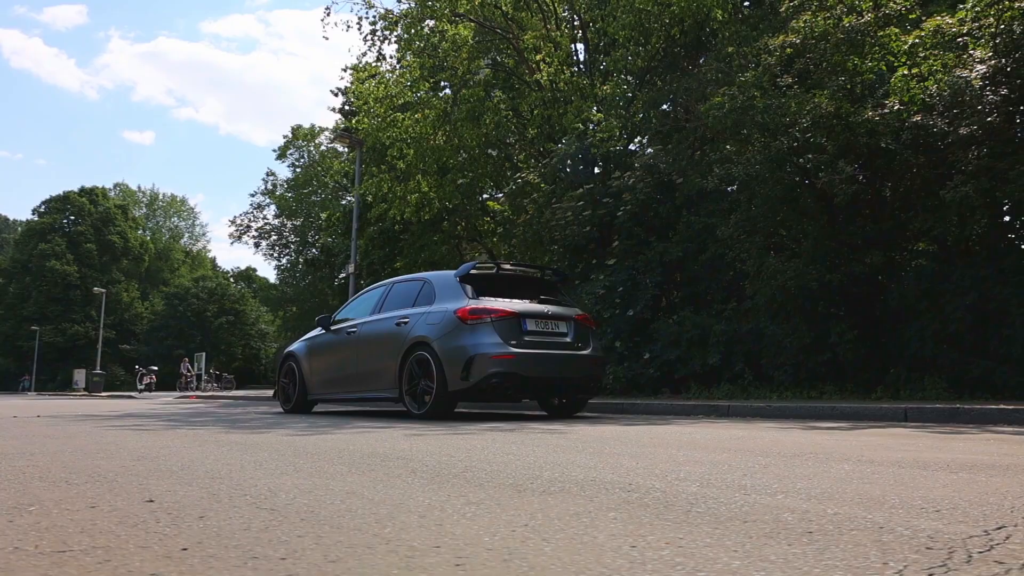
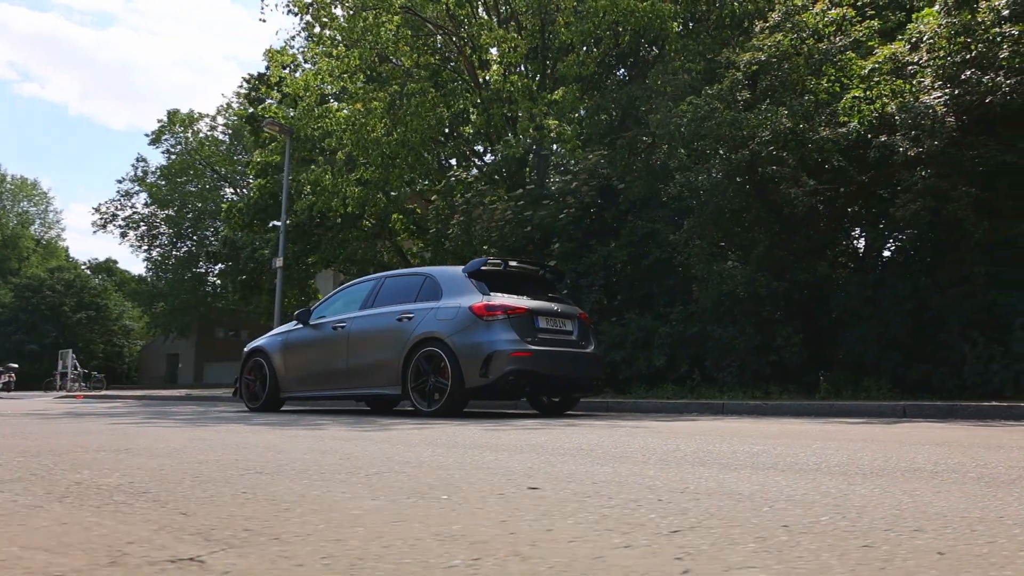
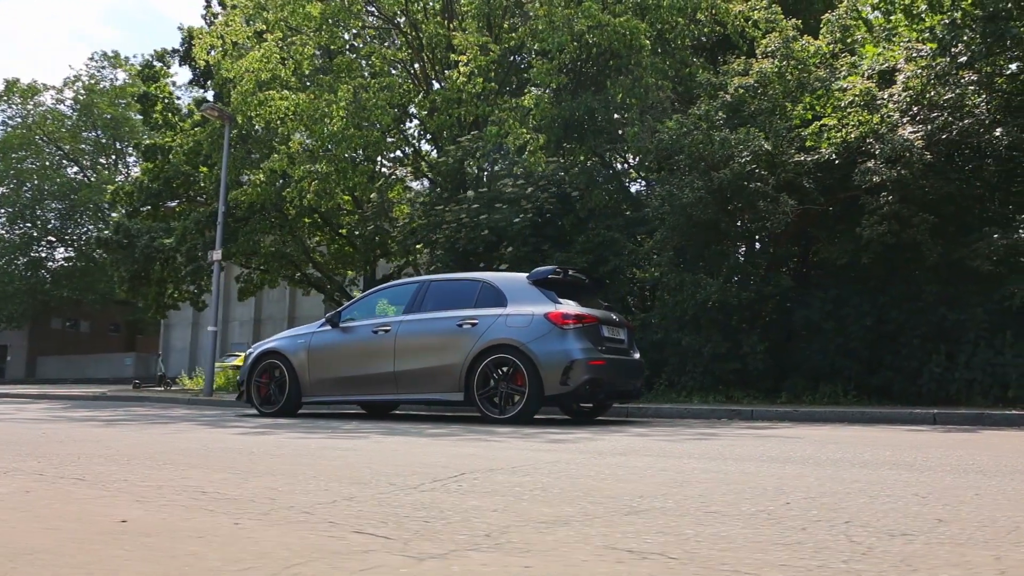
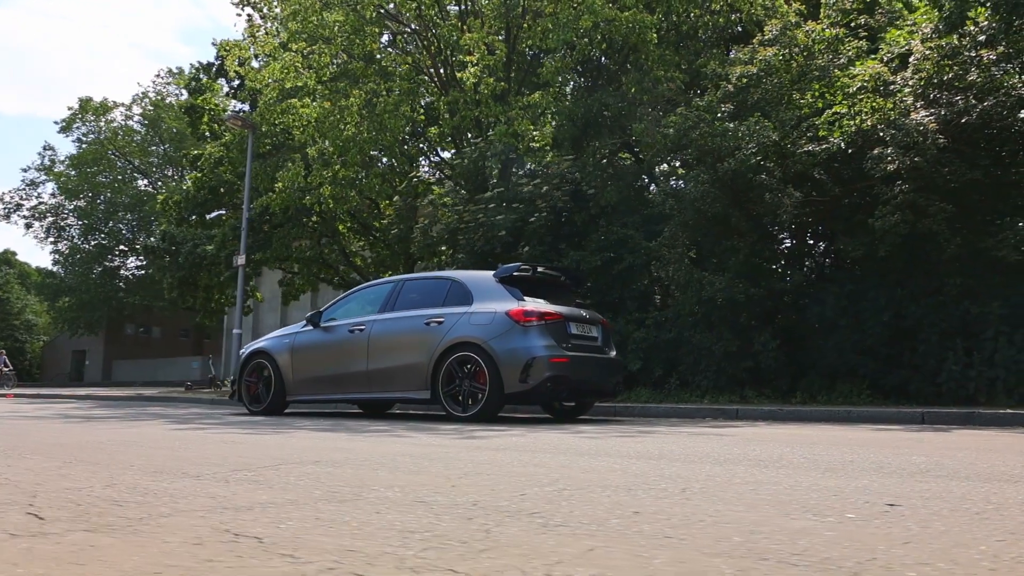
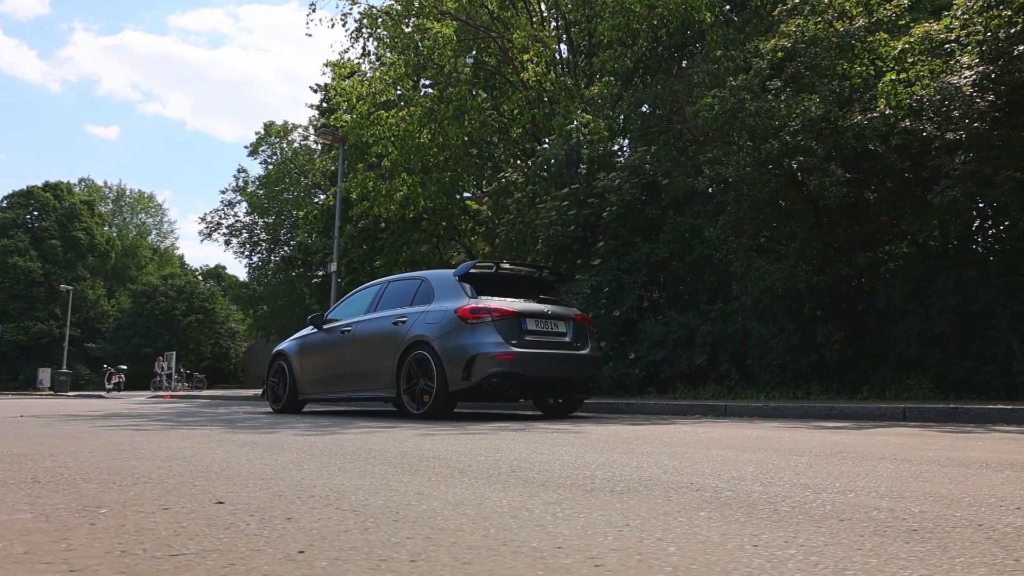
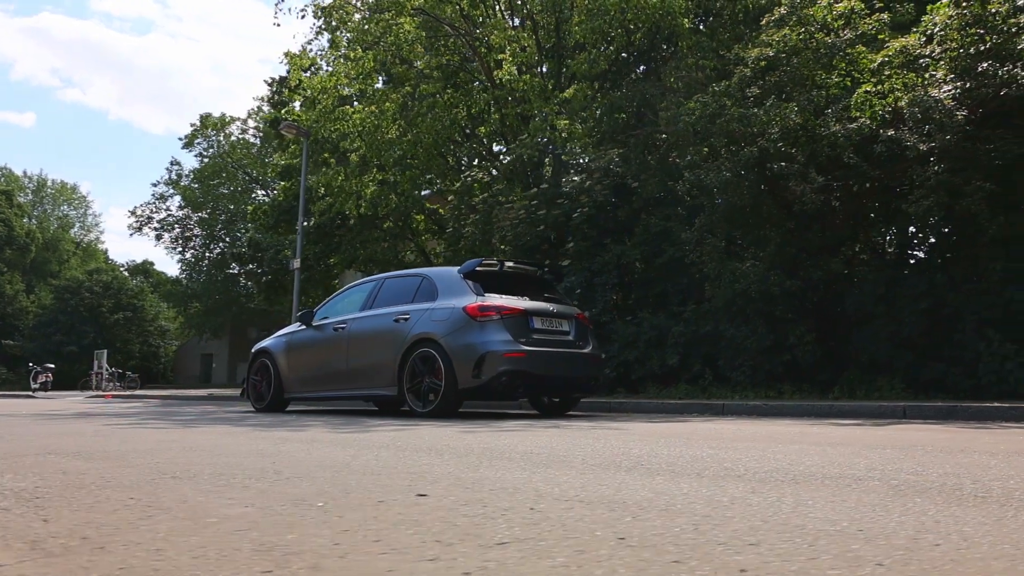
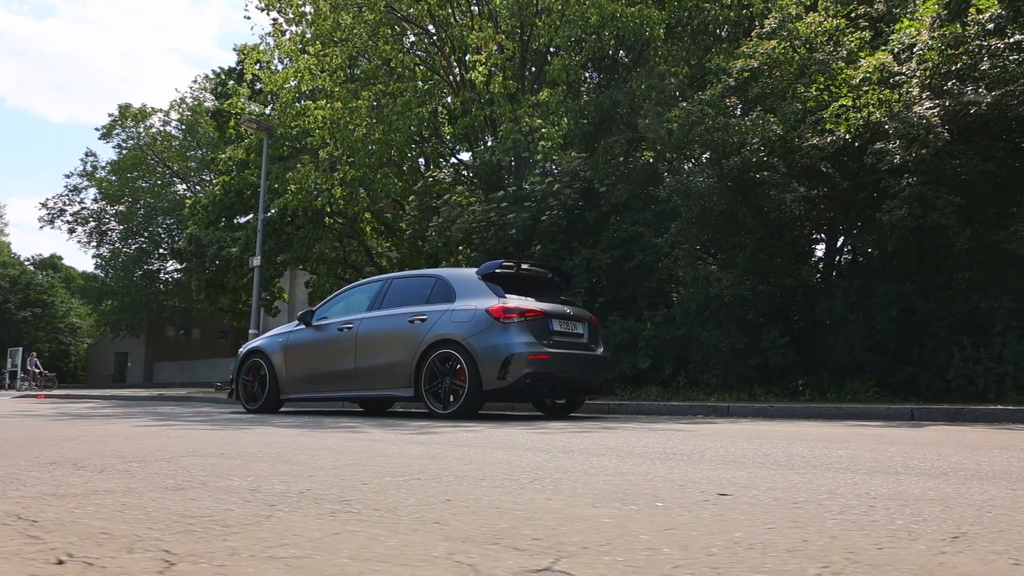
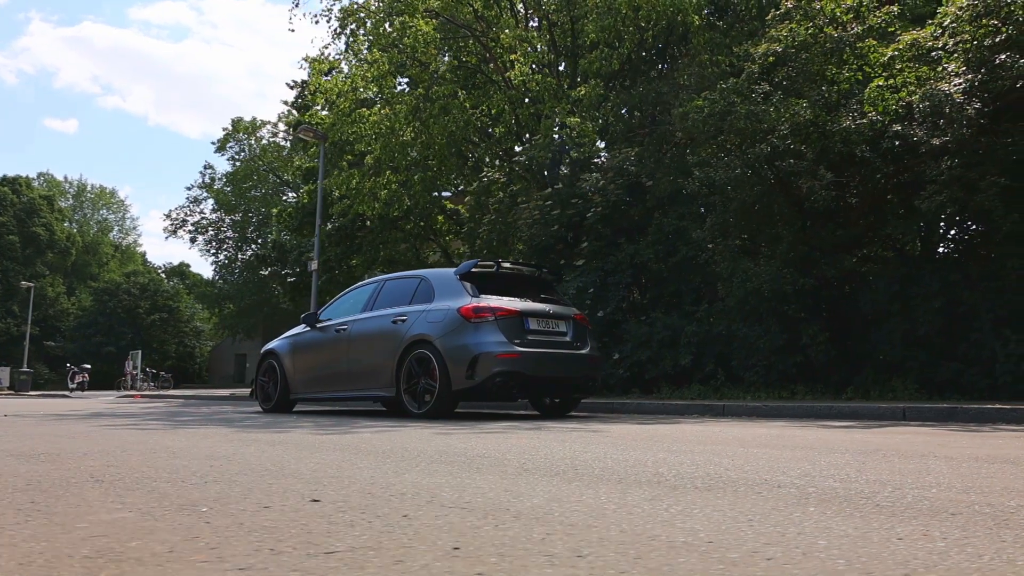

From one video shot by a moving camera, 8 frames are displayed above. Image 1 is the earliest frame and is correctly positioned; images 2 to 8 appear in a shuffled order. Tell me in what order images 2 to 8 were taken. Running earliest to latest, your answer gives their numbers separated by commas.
5, 8, 6, 2, 7, 4, 3
